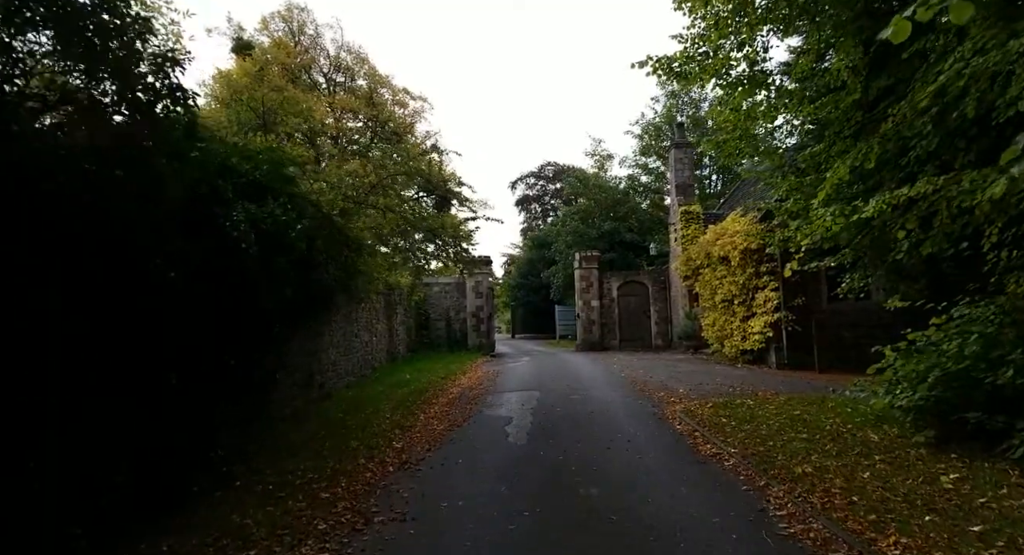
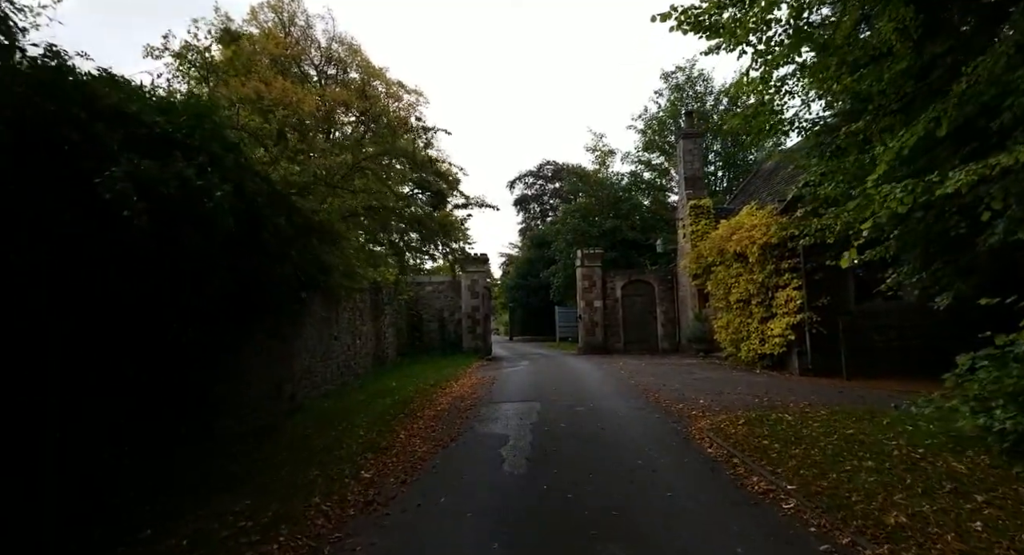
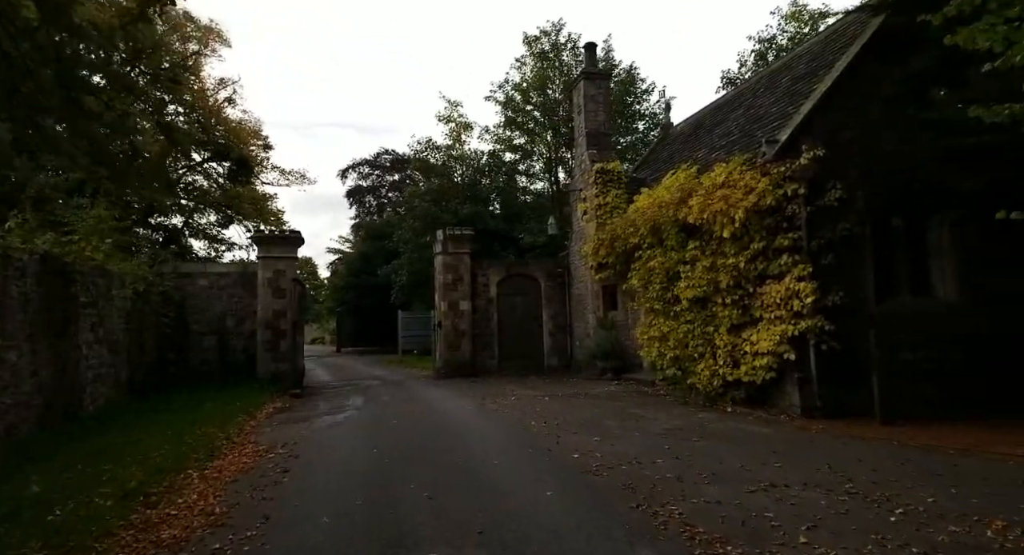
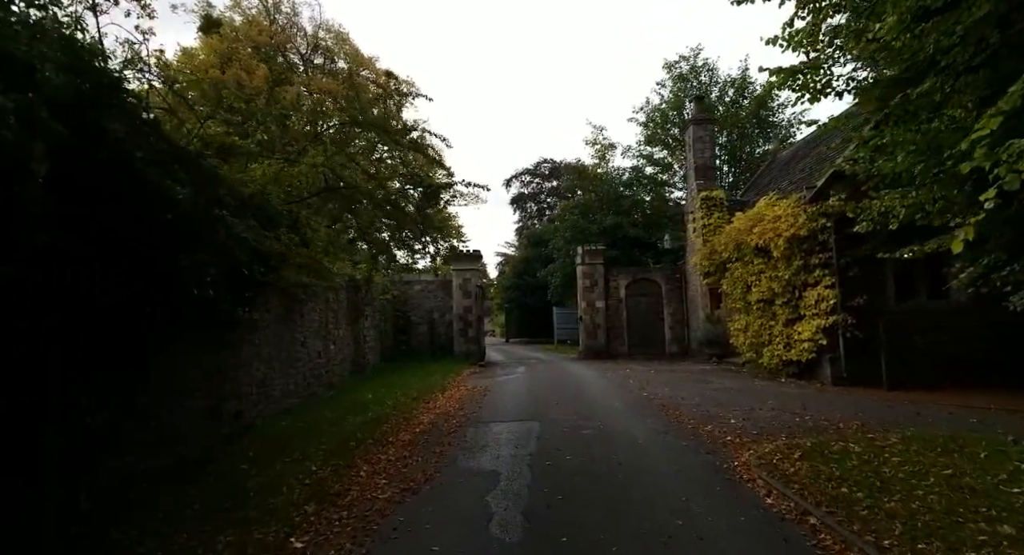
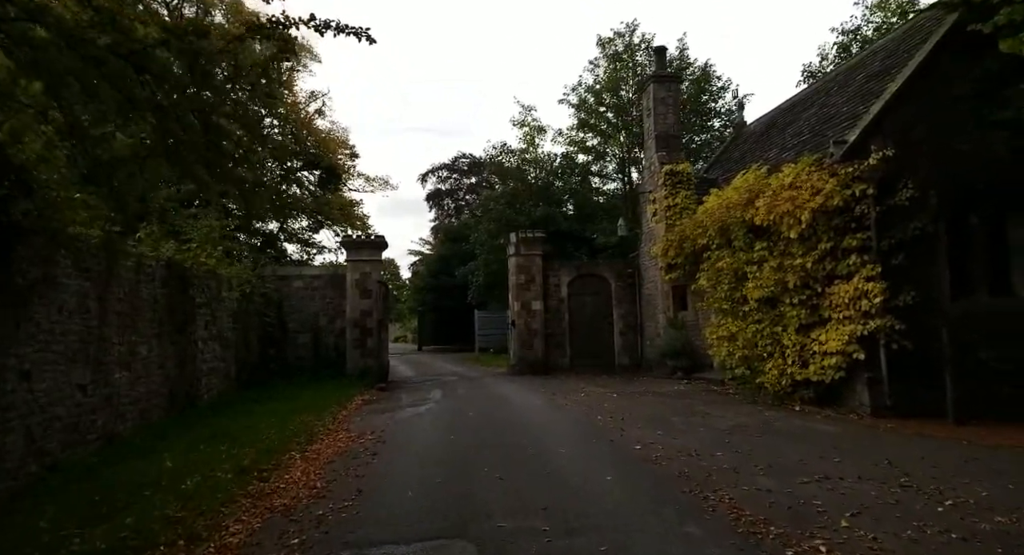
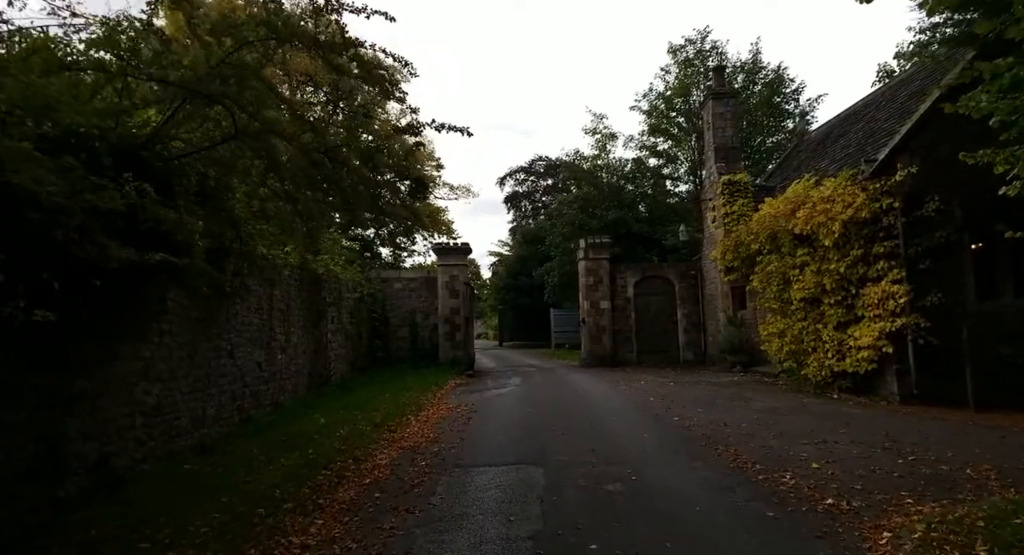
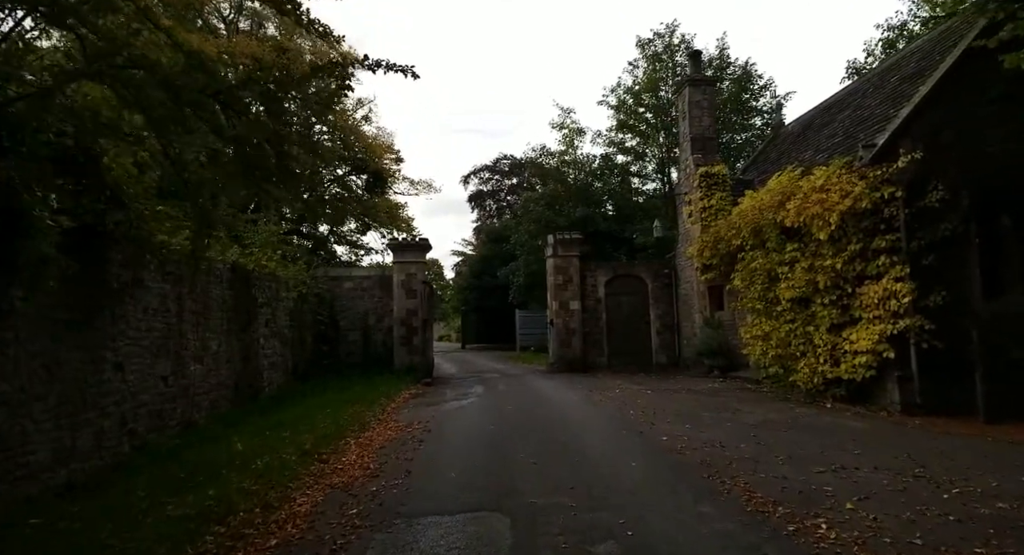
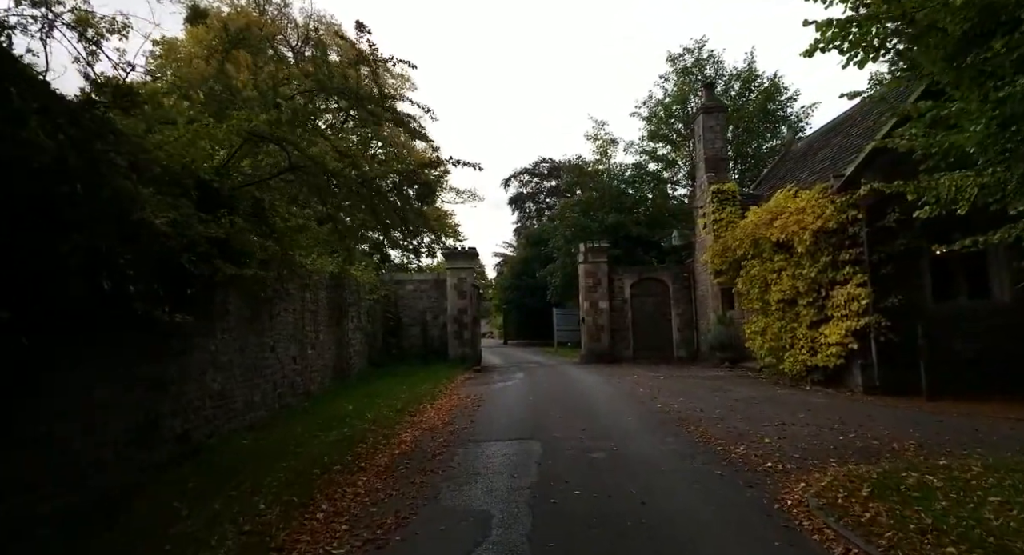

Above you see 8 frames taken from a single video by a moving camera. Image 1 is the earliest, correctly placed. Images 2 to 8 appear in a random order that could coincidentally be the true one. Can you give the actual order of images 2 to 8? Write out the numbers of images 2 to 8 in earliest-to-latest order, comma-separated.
2, 4, 8, 6, 7, 5, 3
